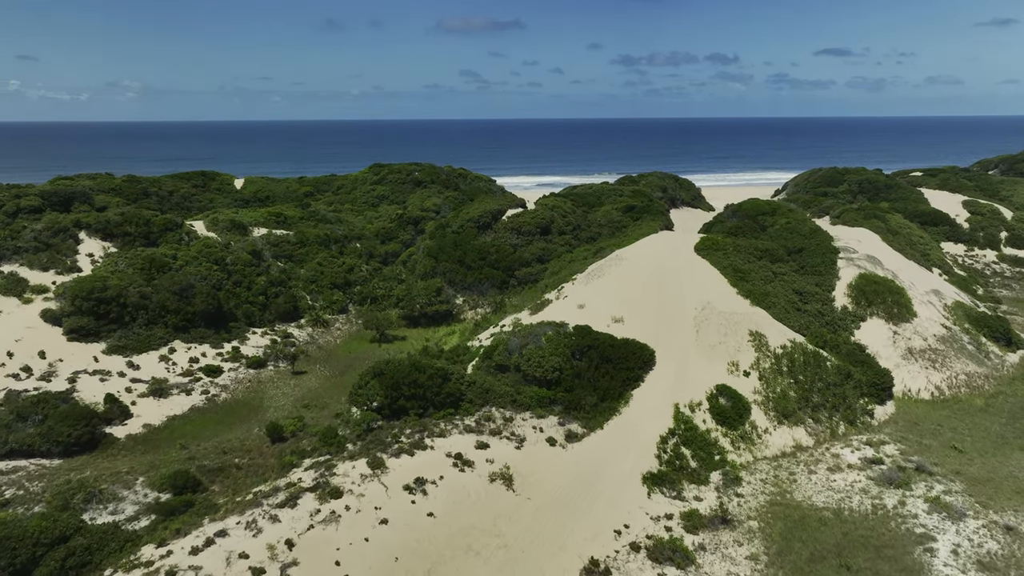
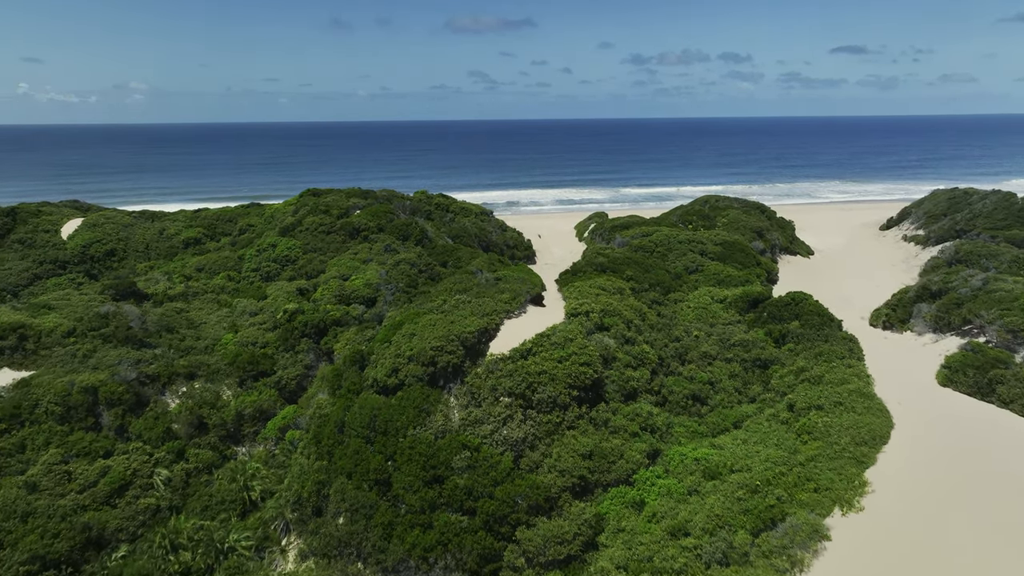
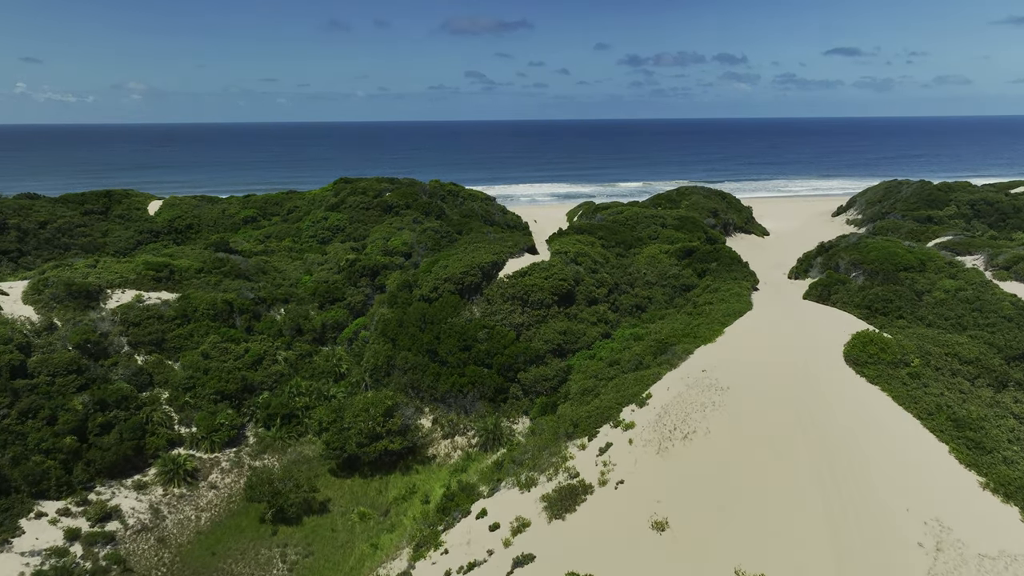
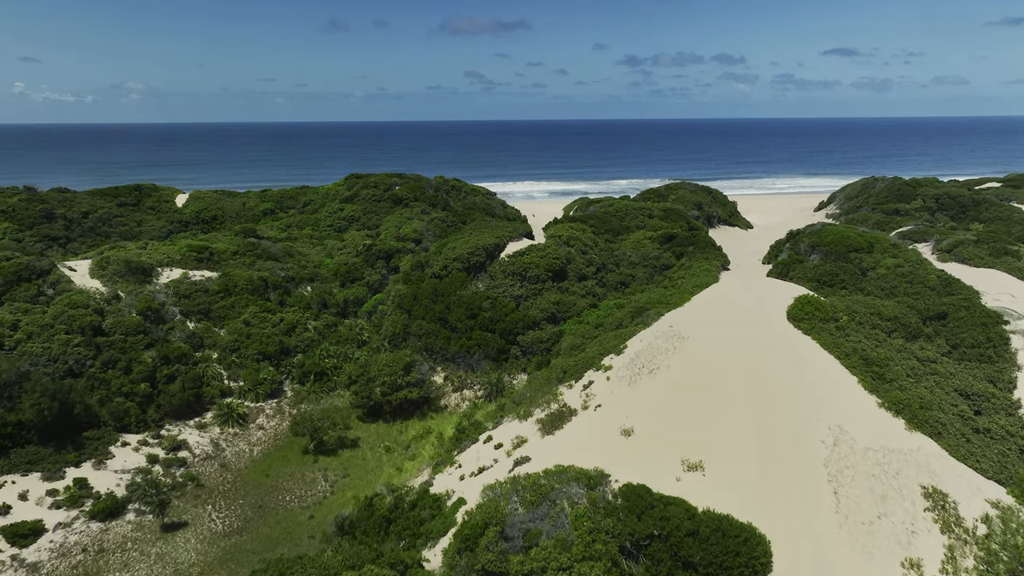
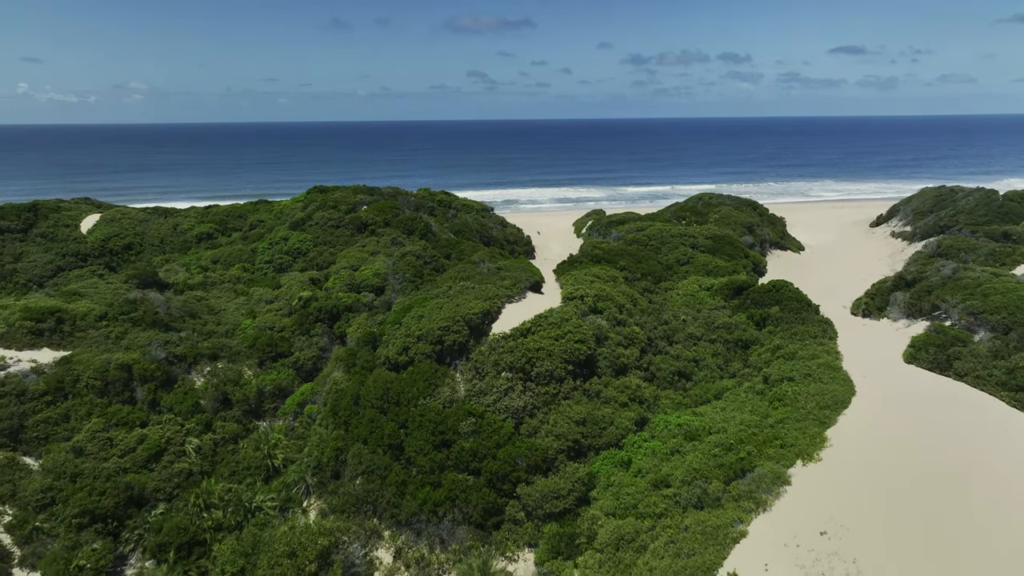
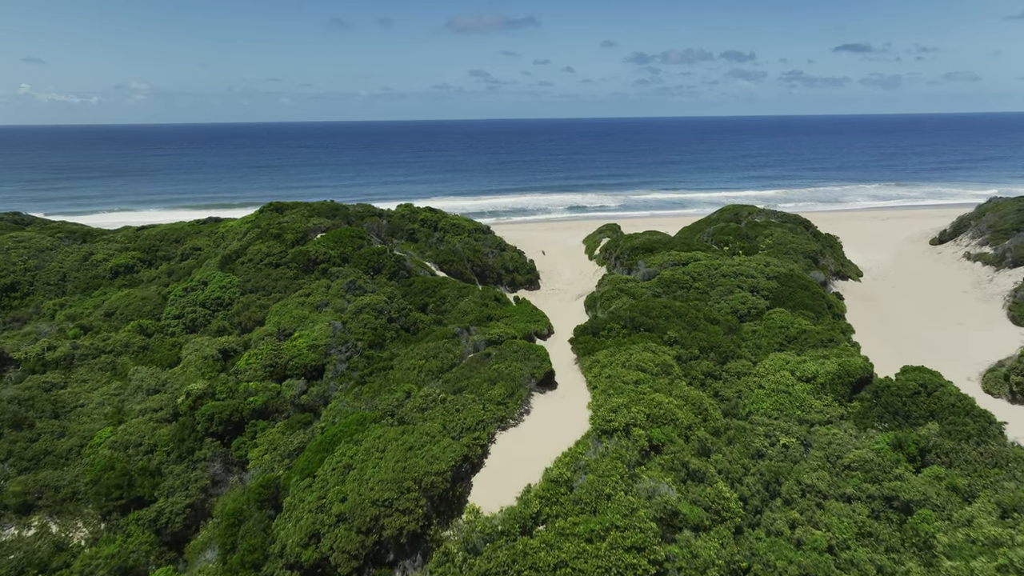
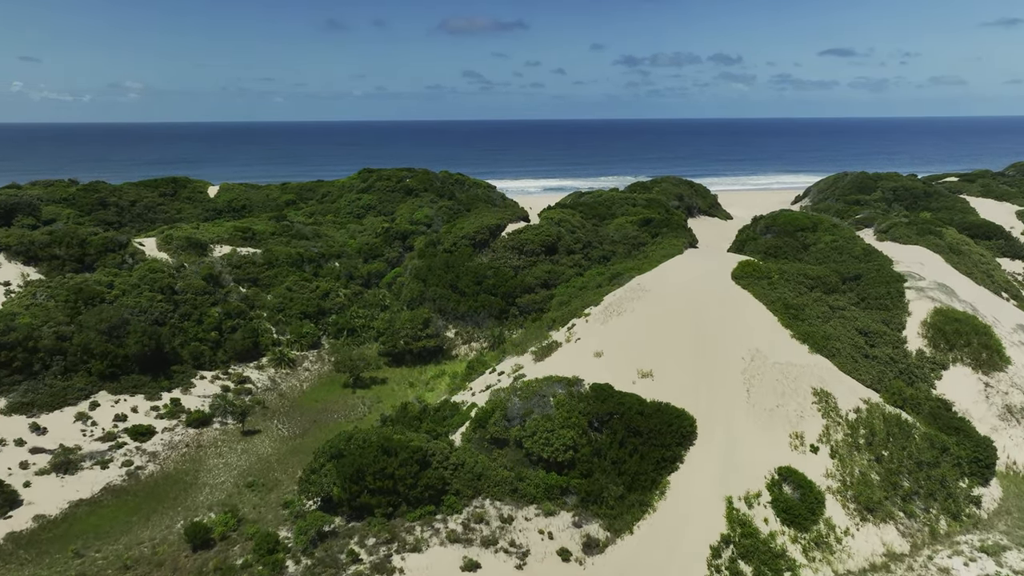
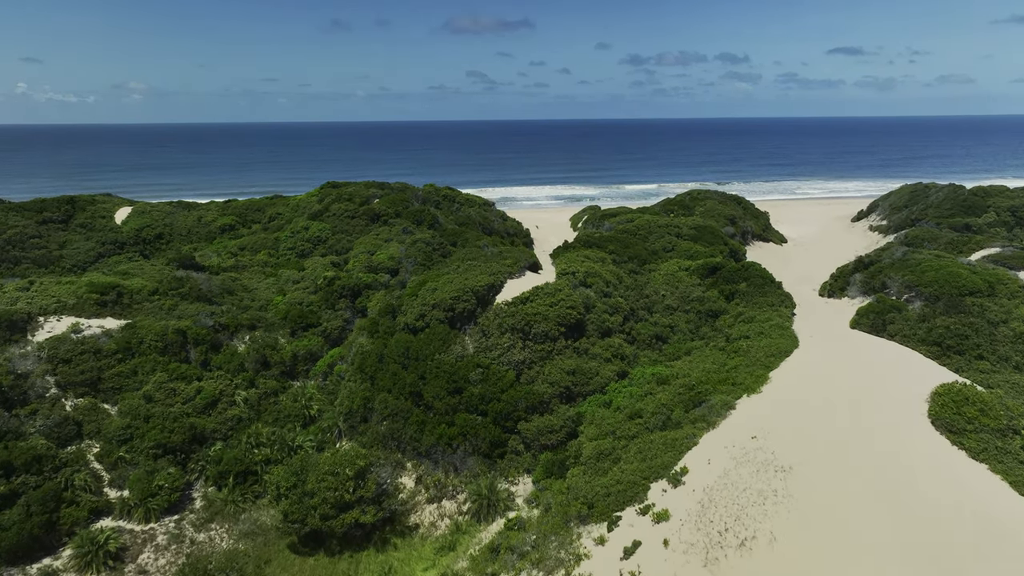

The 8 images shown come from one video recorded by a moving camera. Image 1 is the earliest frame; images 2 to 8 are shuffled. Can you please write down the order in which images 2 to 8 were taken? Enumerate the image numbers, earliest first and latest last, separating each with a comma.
7, 4, 3, 8, 5, 2, 6
